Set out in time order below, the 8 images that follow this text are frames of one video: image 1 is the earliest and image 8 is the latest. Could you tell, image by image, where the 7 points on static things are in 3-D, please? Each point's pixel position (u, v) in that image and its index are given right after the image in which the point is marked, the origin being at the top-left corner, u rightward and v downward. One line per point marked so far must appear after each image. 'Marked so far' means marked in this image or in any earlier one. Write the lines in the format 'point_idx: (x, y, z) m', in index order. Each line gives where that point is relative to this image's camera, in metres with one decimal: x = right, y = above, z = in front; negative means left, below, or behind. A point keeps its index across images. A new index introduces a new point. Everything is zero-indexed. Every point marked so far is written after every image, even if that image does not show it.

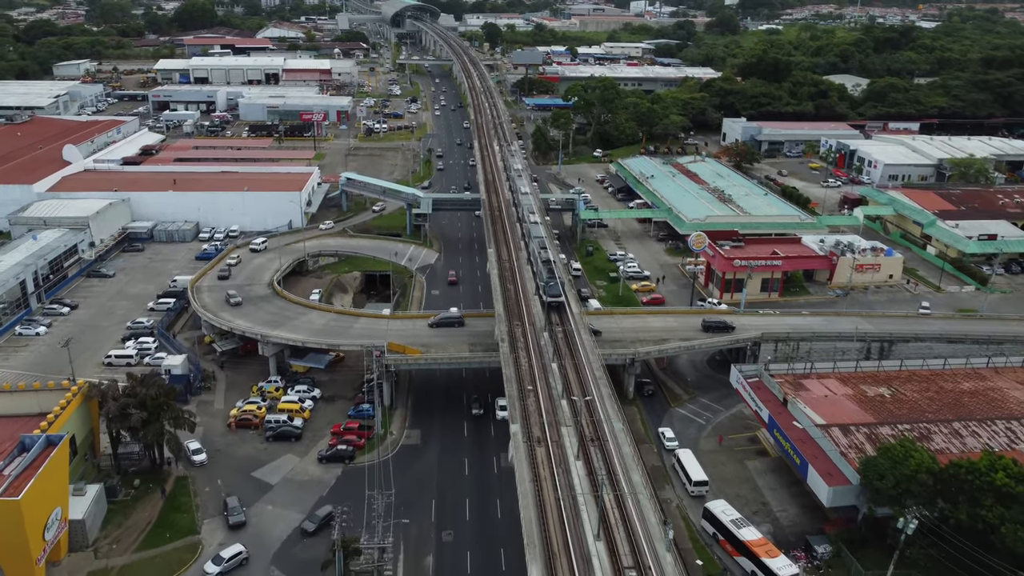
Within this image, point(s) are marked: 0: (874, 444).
0: (+9.4, -4.0, +19.2) m
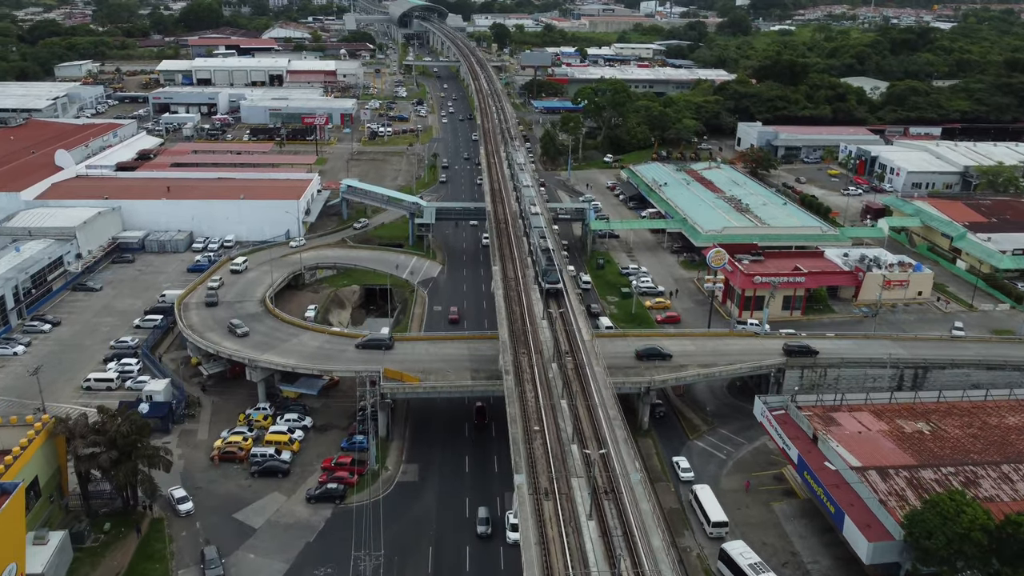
0: (+9.5, -4.8, +17.4) m
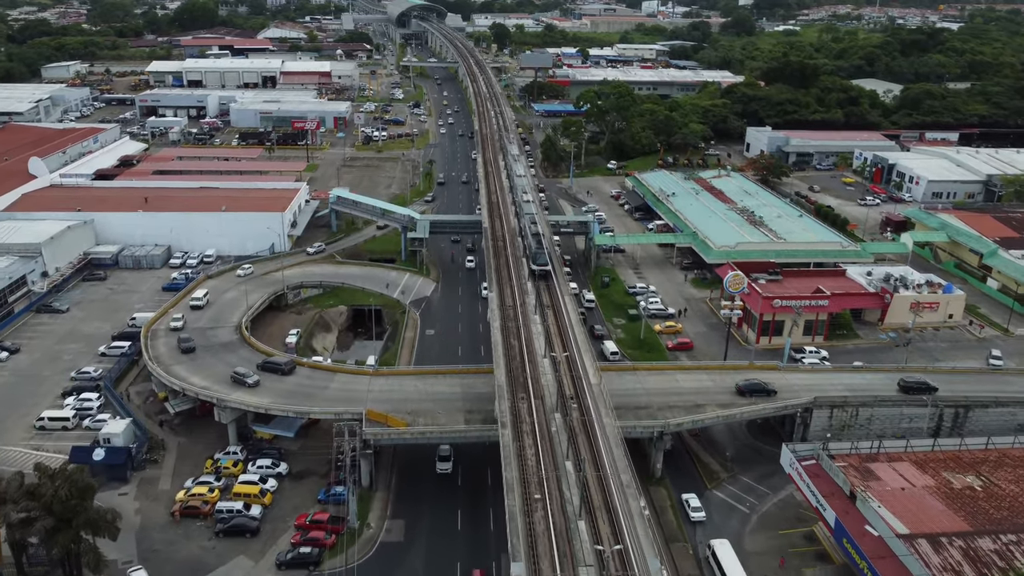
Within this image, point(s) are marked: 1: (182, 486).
0: (+9.4, -5.6, +15.1) m
1: (-8.8, -5.3, +19.7) m
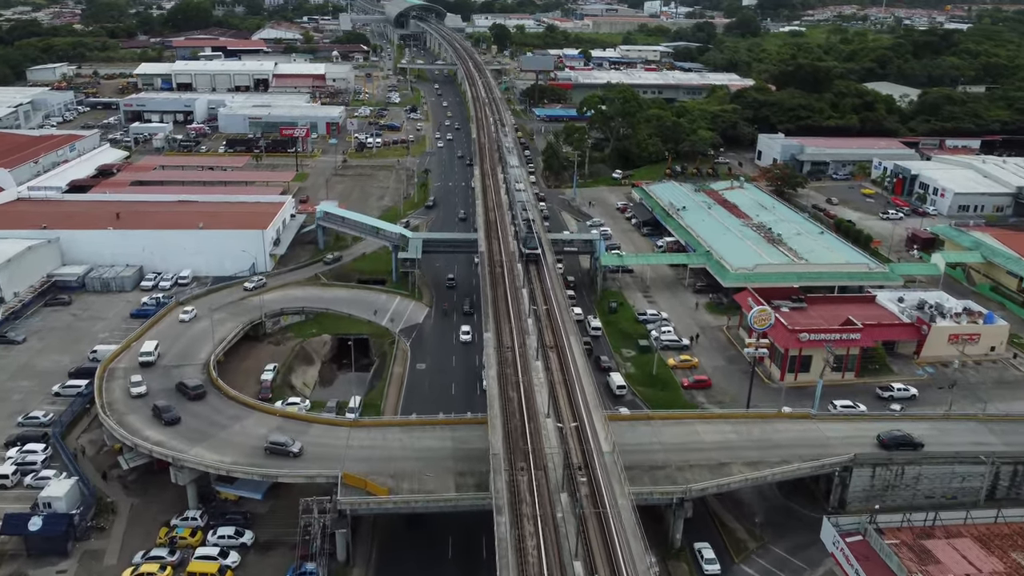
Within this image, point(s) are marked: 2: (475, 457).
0: (+9.4, -6.7, +12.5) m
1: (-8.8, -6.3, +17.1) m
2: (-0.9, -4.2, +18.4) m
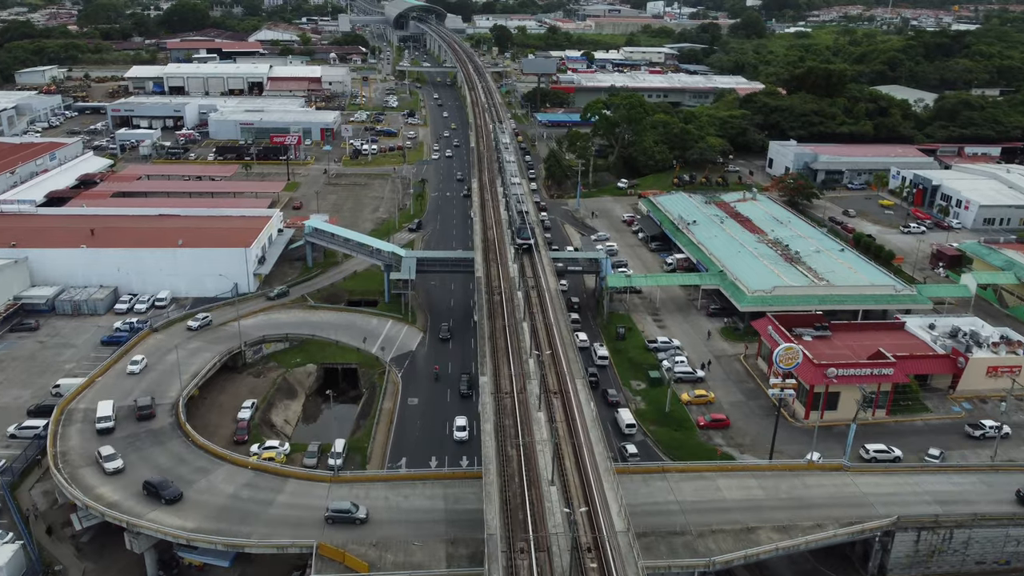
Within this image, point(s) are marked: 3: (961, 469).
0: (+9.3, -7.6, +10.3) m
1: (-8.9, -7.2, +15.0) m
2: (-0.9, -5.1, +16.3) m
3: (+11.4, -4.6, +19.0) m
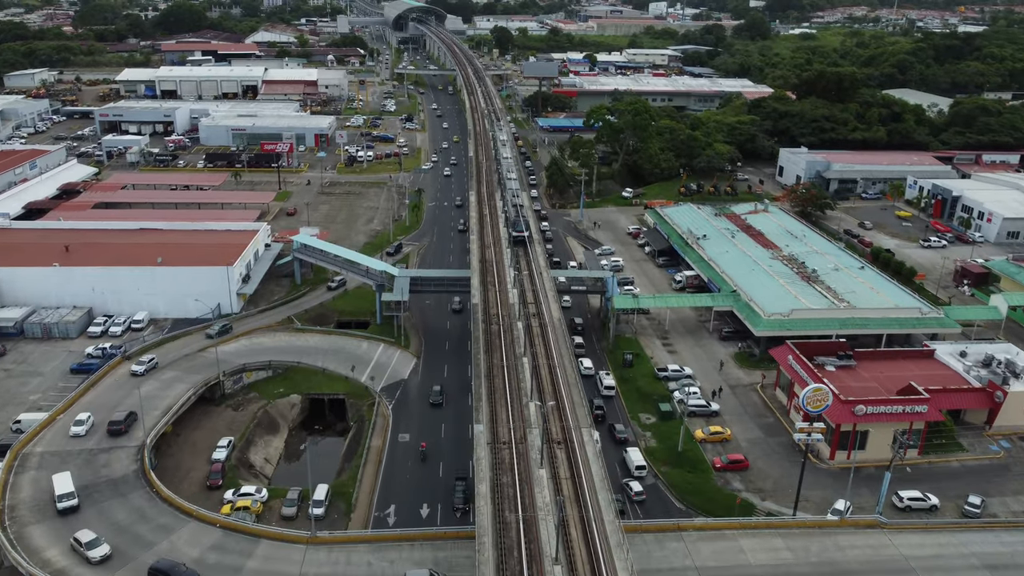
0: (+9.3, -8.4, +8.5) m
1: (-8.9, -8.0, +13.2) m
2: (-1.0, -5.9, +14.5) m
3: (+11.4, -5.4, +17.1) m
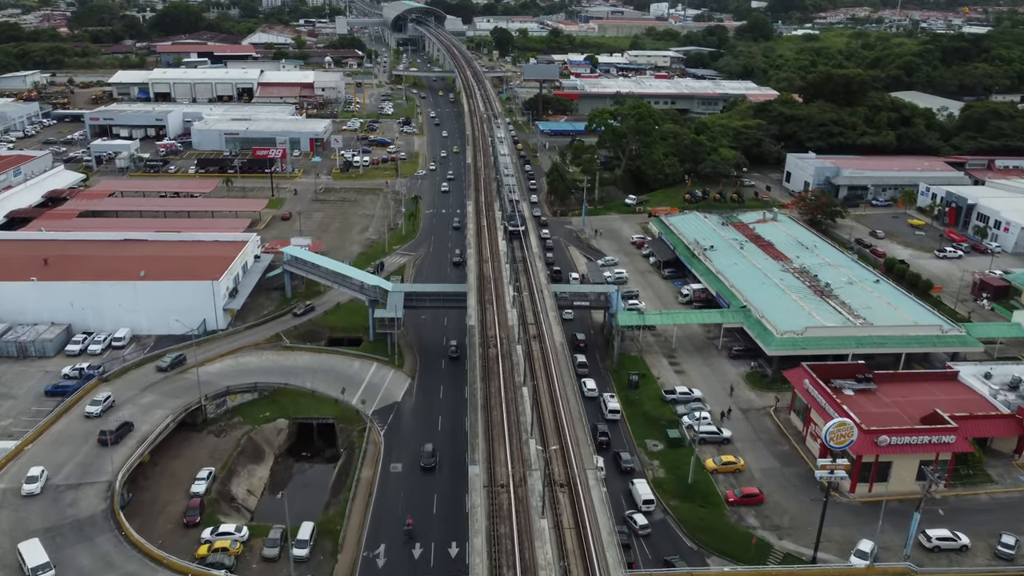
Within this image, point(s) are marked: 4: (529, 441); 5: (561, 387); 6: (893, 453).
0: (+9.3, -9.0, +7.1) m
1: (-8.9, -8.6, +11.8) m
2: (-1.0, -6.5, +13.2) m
3: (+11.4, -6.0, +15.8) m
4: (+0.4, -3.3, +16.9) m
5: (+1.3, -2.6, +19.5) m
6: (+9.9, -4.3, +19.2) m
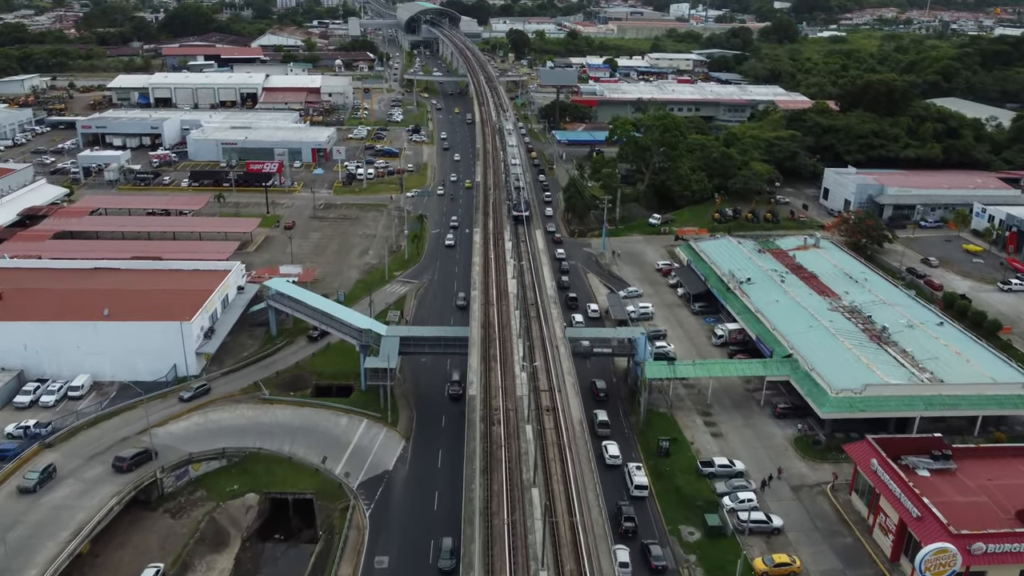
0: (+9.1, -10.5, +3.5) m
1: (-9.0, -9.9, +8.6) m
2: (-1.0, -7.9, +9.7) m
3: (+11.5, -7.5, +12.1) m
4: (+0.5, -4.7, +13.4) m
5: (+1.5, -4.0, +16.0) m
6: (+10.1, -5.8, +15.6) m
